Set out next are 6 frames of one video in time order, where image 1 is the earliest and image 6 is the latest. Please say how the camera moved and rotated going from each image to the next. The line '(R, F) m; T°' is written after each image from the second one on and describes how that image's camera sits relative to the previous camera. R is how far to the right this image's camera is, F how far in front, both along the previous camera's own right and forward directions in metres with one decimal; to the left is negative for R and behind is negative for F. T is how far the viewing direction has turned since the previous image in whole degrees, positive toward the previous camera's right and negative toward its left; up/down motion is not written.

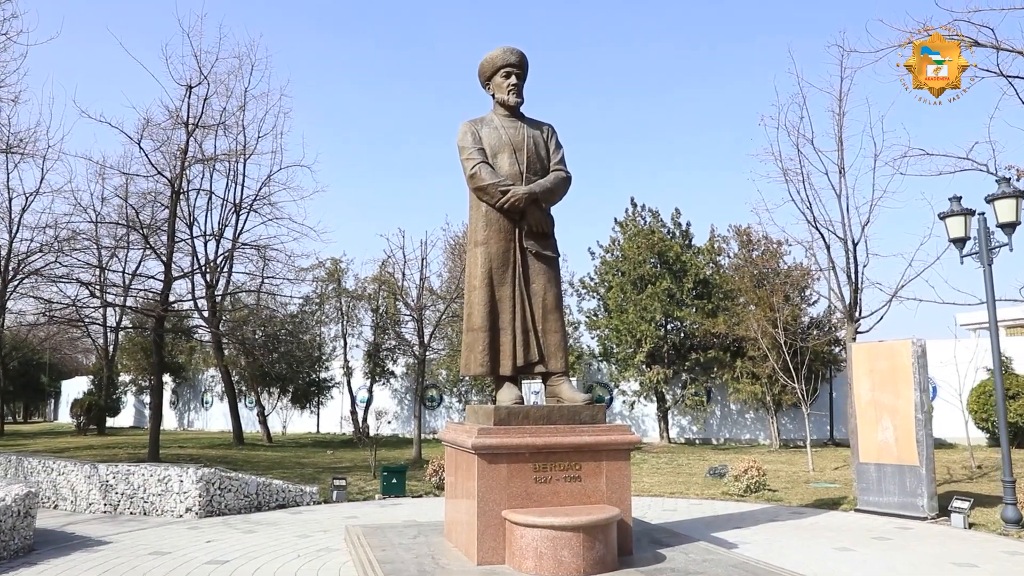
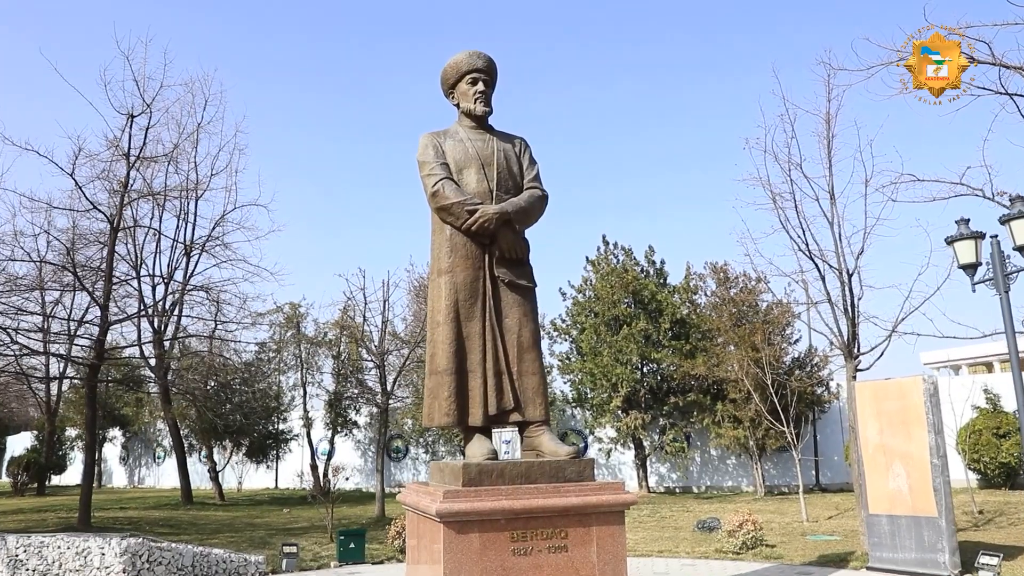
(0.0, +0.8) m; +2°
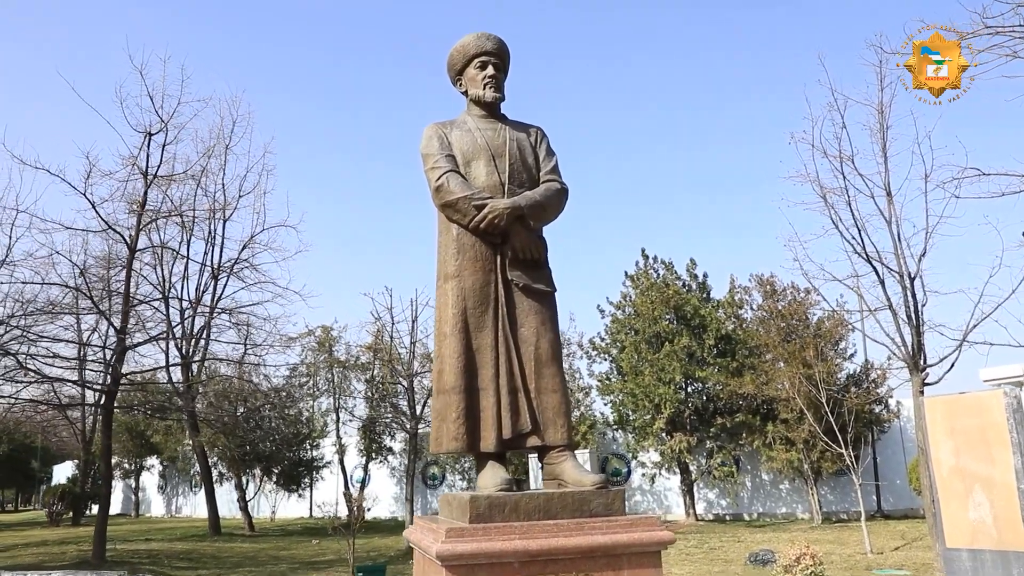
(+0.1, +0.6) m; -3°
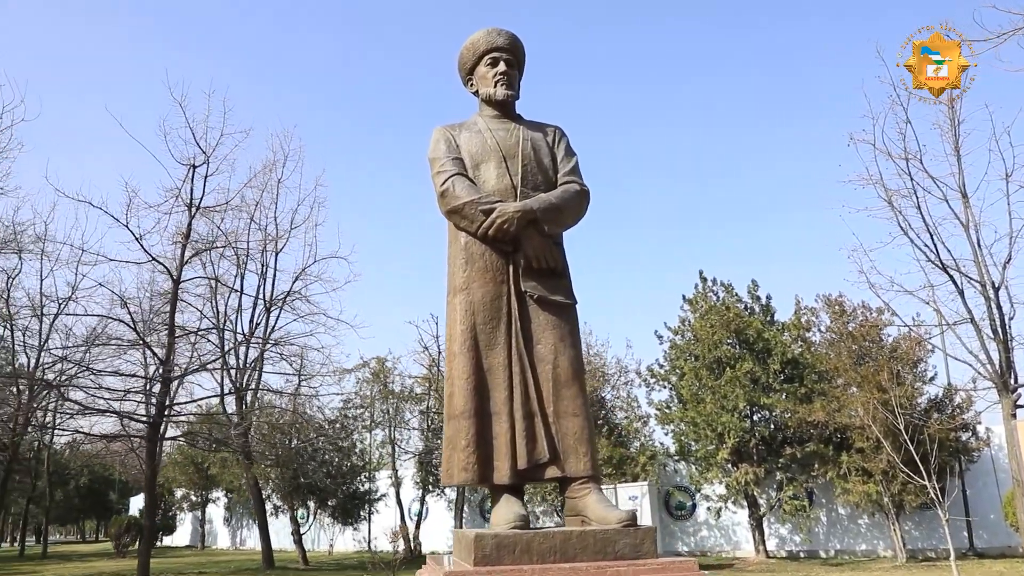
(+0.2, +0.4) m; -5°
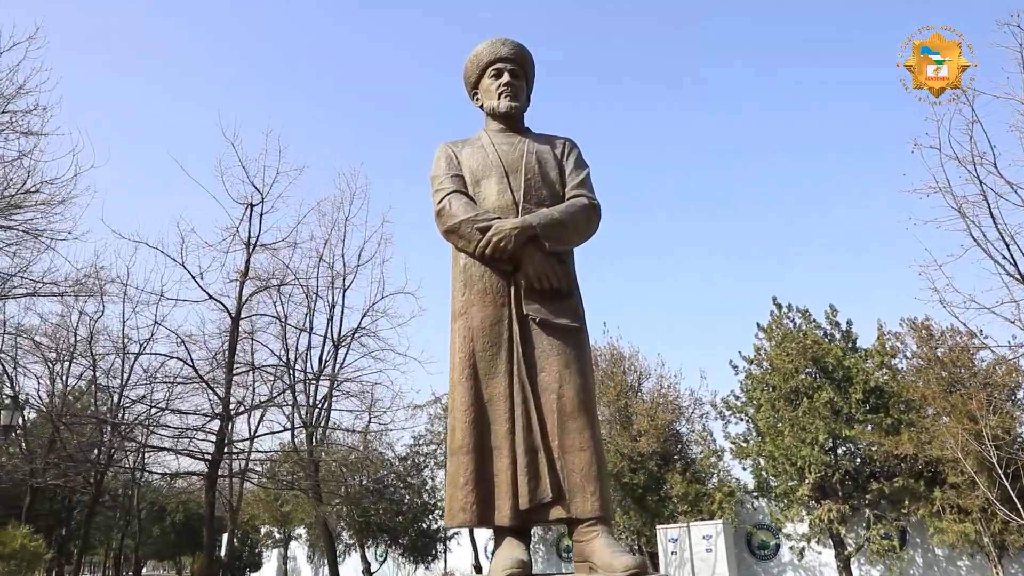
(+0.4, +0.3) m; -6°
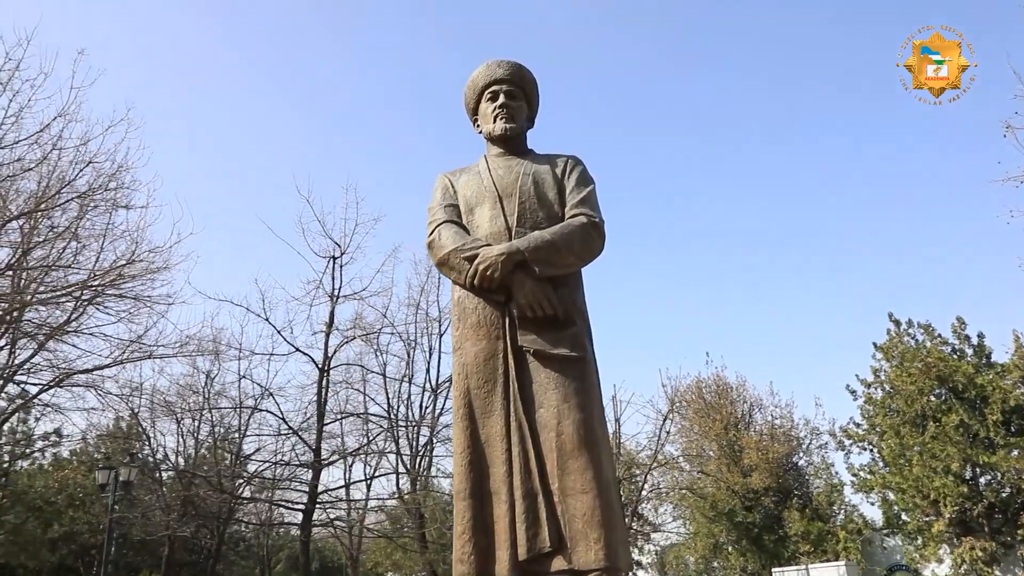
(+0.5, +0.3) m; -9°
